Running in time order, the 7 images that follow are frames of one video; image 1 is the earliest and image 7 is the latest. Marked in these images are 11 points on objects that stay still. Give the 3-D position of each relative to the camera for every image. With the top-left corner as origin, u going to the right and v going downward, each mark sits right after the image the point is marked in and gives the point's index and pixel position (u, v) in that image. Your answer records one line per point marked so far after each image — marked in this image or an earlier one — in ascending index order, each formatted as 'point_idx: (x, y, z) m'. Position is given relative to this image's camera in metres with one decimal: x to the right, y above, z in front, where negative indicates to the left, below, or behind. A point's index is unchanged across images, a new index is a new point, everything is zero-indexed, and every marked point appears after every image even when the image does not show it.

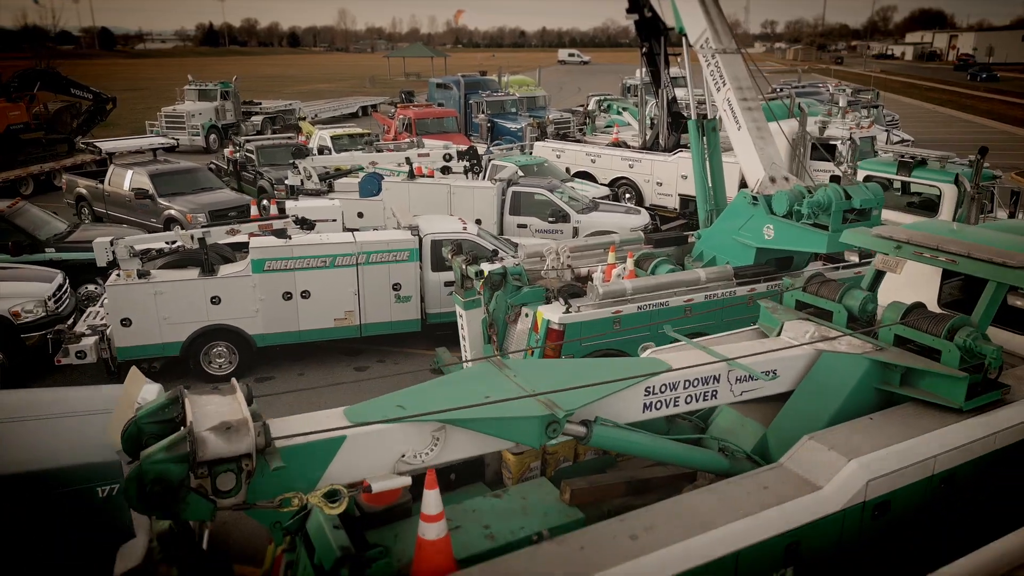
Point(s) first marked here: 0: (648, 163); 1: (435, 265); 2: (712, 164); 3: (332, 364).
0: (+3.4, +3.1, +16.7) m
1: (-1.1, +0.3, +9.9) m
2: (+2.8, +1.7, +9.4) m
3: (-2.6, -1.1, +9.7) m
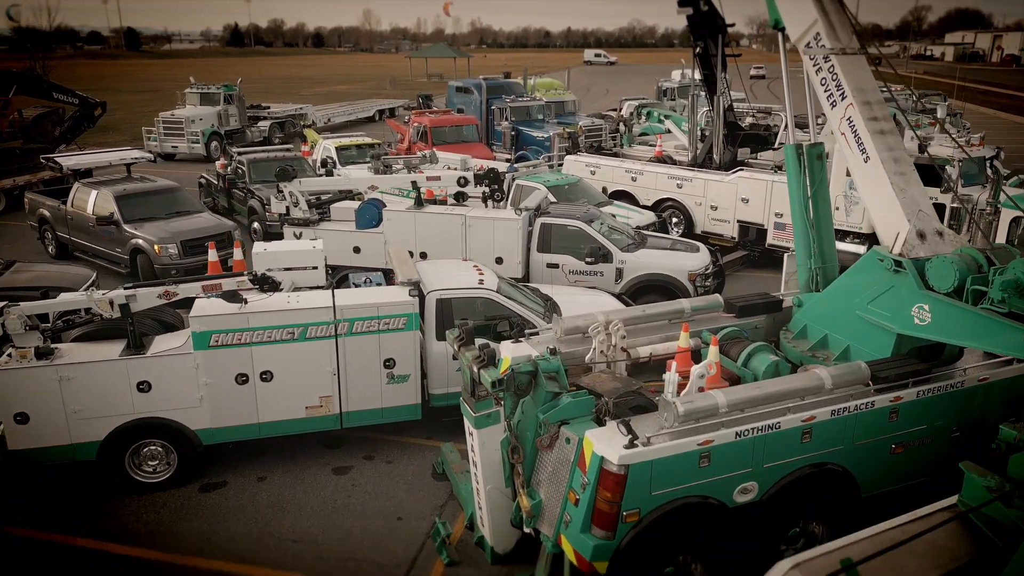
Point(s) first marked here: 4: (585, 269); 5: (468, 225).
0: (+4.0, +2.2, +14.2) m
1: (-0.8, -0.5, +7.5) m
2: (+3.1, +0.8, +6.9) m
3: (-2.3, -1.9, +7.4) m
4: (+1.1, +0.3, +10.5) m
5: (-0.7, +1.0, +10.5) m
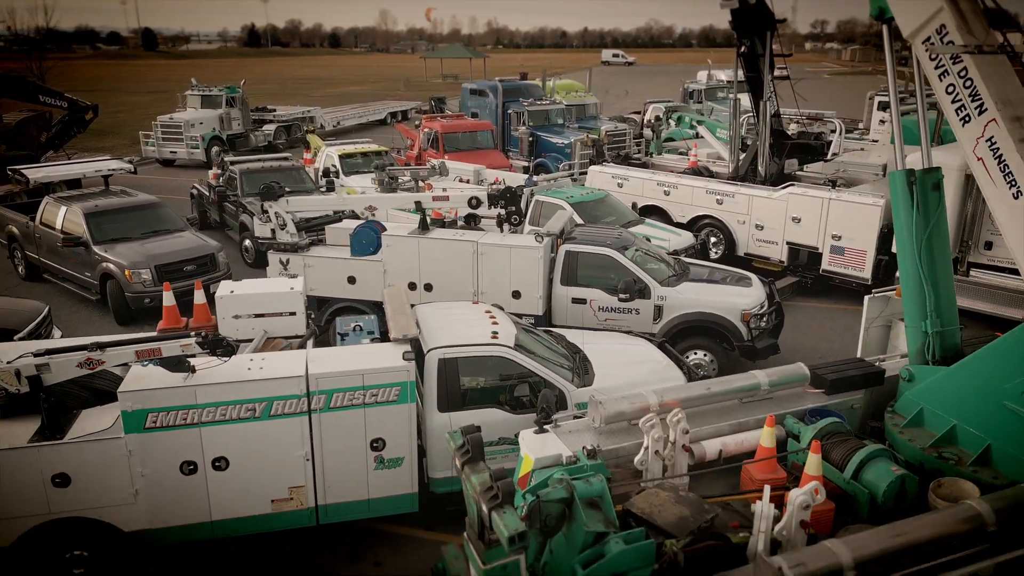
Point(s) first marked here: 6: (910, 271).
0: (+4.3, +1.7, +12.5) m
1: (-0.6, -1.0, +6.0) m
2: (+3.3, +0.3, +5.3) m
3: (-2.1, -2.4, +5.9) m
4: (+1.4, -0.2, +8.9) m
5: (-0.4, +0.5, +9.0) m
6: (+3.1, +0.1, +5.3) m
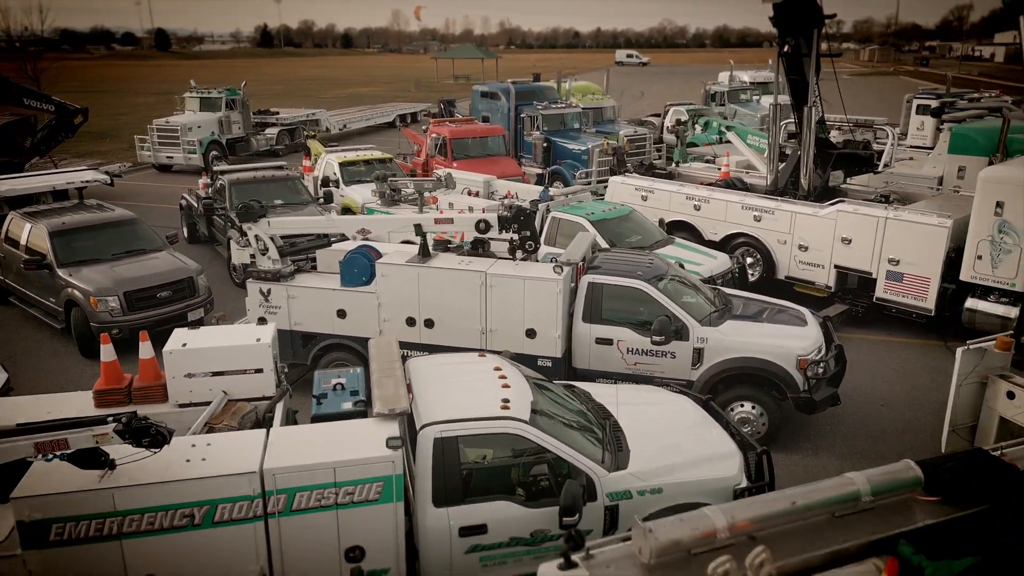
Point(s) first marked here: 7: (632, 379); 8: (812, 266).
0: (+4.6, +1.2, +11.2) m
1: (-0.5, -1.4, +4.8) m
2: (+3.4, -0.1, +4.0) m
3: (-2.0, -2.8, +4.7) m
4: (+1.5, -0.7, +7.6) m
5: (-0.2, 0.0, +7.7) m
6: (+3.2, -0.3, +4.0) m
7: (+1.4, -1.1, +7.8) m
8: (+4.9, +0.4, +11.0) m
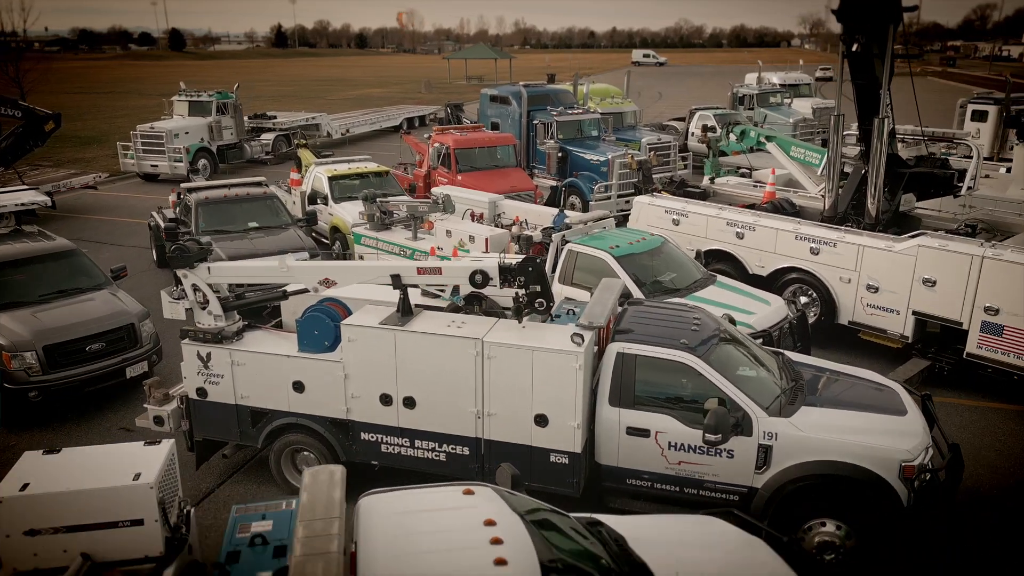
0: (+4.7, +0.5, +9.3) m
1: (-0.5, -2.1, +2.9) m
2: (+3.4, -0.8, +2.1) m
3: (-2.0, -3.5, +2.9) m
4: (+1.6, -1.3, +5.8) m
5: (-0.2, -0.6, +5.9) m
6: (+3.2, -1.0, +2.1) m
7: (+1.4, -1.7, +5.9) m
8: (+5.0, -0.3, +9.1) m
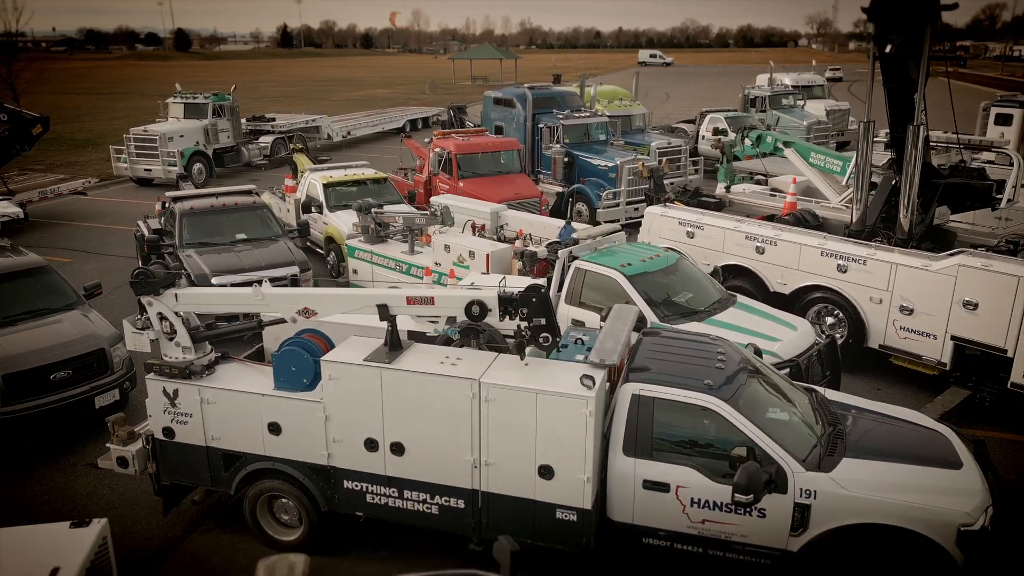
0: (+4.7, +0.3, +8.5) m
1: (-0.5, -2.3, +2.3) m
2: (+3.4, -1.1, +1.4) m
3: (-2.1, -3.7, +2.2) m
4: (+1.6, -1.6, +5.1) m
5: (-0.2, -0.9, +5.2) m
6: (+3.2, -1.2, +1.4) m
7: (+1.4, -2.0, +5.2) m
8: (+5.1, -0.6, +8.4) m
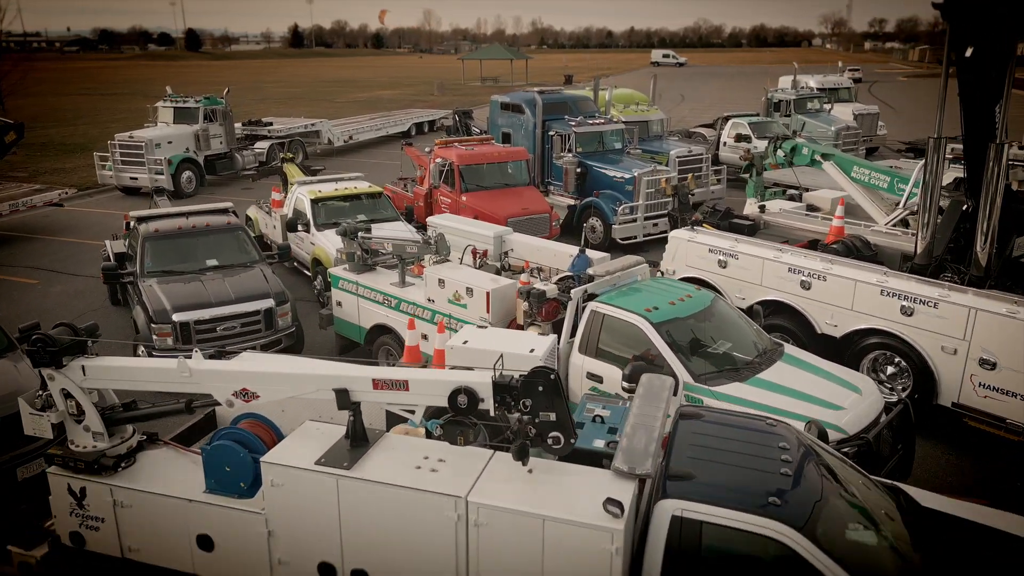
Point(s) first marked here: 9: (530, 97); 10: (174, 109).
0: (+4.8, -0.3, +7.2) m
1: (-0.6, -2.8, +1.0) m
2: (+3.3, -1.6, 0.0) m
3: (-2.1, -4.2, +0.9) m
4: (+1.6, -2.1, +3.7) m
5: (-0.2, -1.4, +3.9) m
6: (+3.1, -1.8, 0.0) m
7: (+1.4, -2.5, +3.9) m
8: (+5.1, -1.1, +7.0) m
9: (+0.4, +4.7, +16.5) m
10: (-9.9, +5.2, +19.7) m
